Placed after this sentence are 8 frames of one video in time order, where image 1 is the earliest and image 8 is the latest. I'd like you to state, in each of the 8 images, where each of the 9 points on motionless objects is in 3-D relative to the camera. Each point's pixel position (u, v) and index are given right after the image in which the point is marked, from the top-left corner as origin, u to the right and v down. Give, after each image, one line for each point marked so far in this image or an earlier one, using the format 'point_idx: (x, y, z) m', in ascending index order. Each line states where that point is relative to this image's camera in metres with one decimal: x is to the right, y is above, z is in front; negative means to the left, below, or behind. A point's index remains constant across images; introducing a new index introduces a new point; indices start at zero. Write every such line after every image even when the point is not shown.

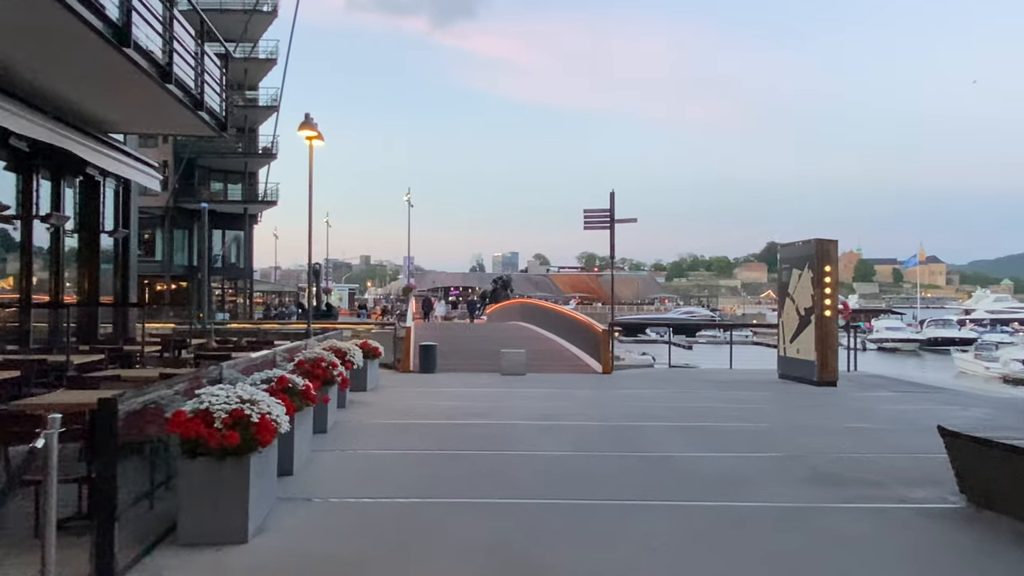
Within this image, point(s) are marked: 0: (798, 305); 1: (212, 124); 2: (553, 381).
0: (+6.5, -0.4, +16.9) m
1: (-5.7, +3.1, +14.1) m
2: (+1.0, -2.1, +17.1) m
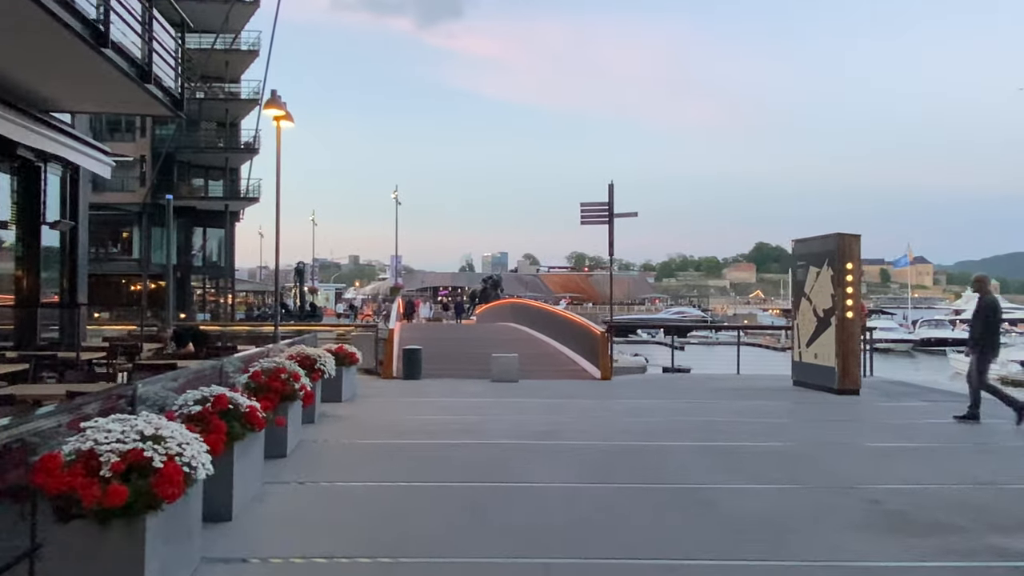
0: (+6.3, -0.4, +15.5) m
1: (-5.8, +3.1, +12.5) m
2: (+0.8, -2.1, +15.6) m
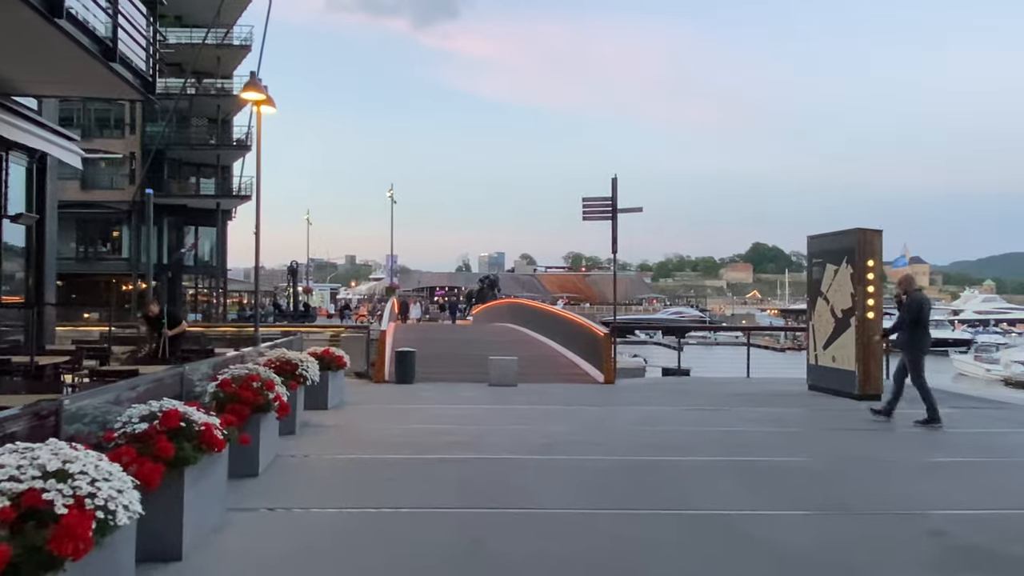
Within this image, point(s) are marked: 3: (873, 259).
0: (+6.3, -0.4, +14.6) m
1: (-5.8, +3.2, +11.5) m
2: (+0.8, -2.1, +14.7) m
3: (+6.7, +0.5, +13.9) m
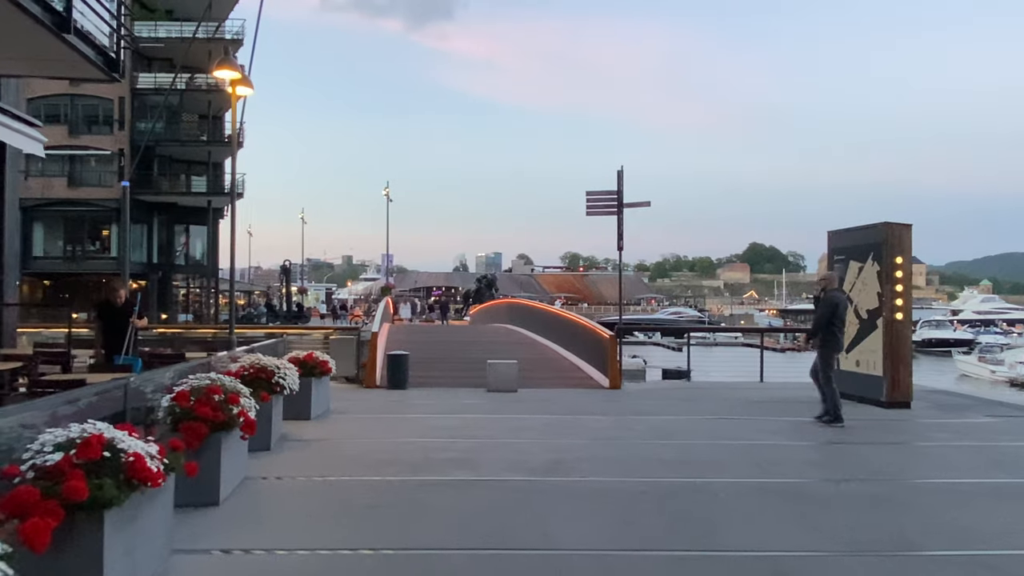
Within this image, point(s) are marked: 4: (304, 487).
0: (+6.3, -0.3, +13.6) m
1: (-5.8, +3.2, +10.4) m
2: (+0.8, -2.1, +13.6) m
3: (+6.7, +0.6, +12.8) m
4: (-2.0, -1.9, +7.2) m
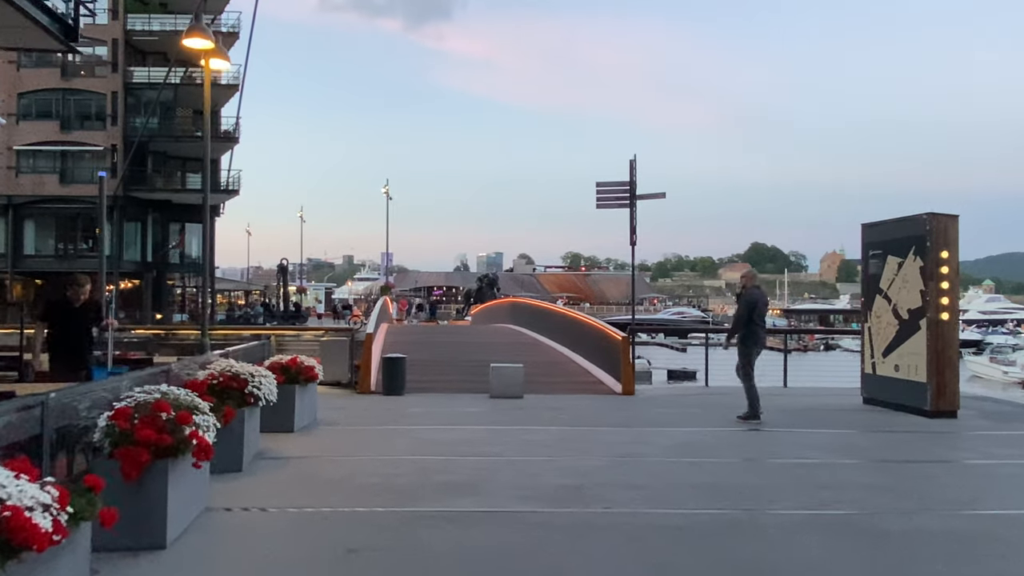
0: (+6.4, -0.3, +12.4) m
1: (-5.7, +3.2, +9.3) m
2: (+0.9, -2.0, +12.4) m
3: (+6.8, +0.6, +11.7) m
4: (-1.9, -1.9, +6.0) m
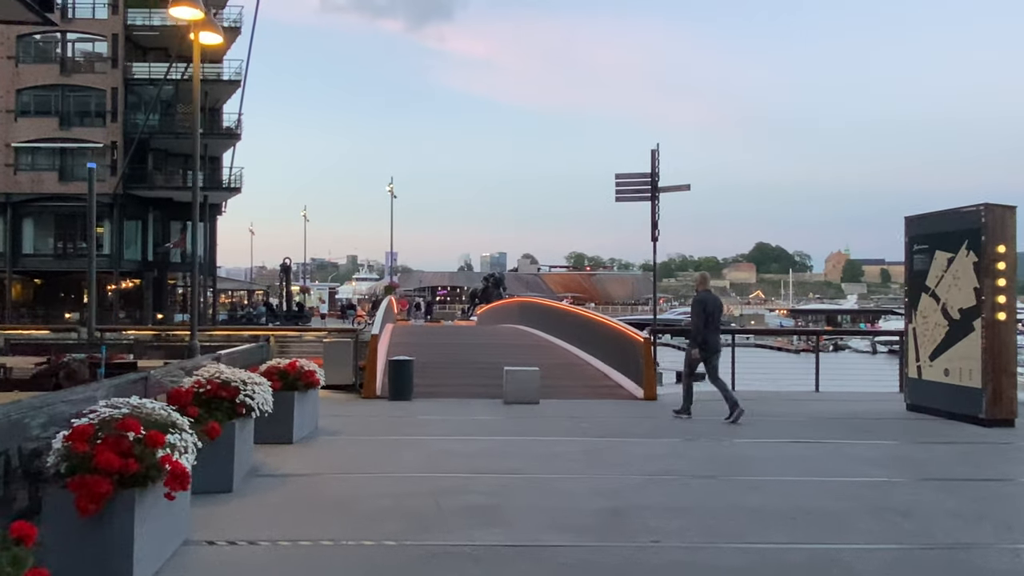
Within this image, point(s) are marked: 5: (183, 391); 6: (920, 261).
0: (+6.6, -0.3, +11.4) m
1: (-5.5, +3.3, +8.4) m
2: (+1.1, -2.0, +11.5) m
3: (+7.0, +0.6, +10.7) m
4: (-1.7, -1.8, +5.1) m
5: (-2.9, -0.9, +6.5) m
6: (+6.6, +0.4, +12.0) m
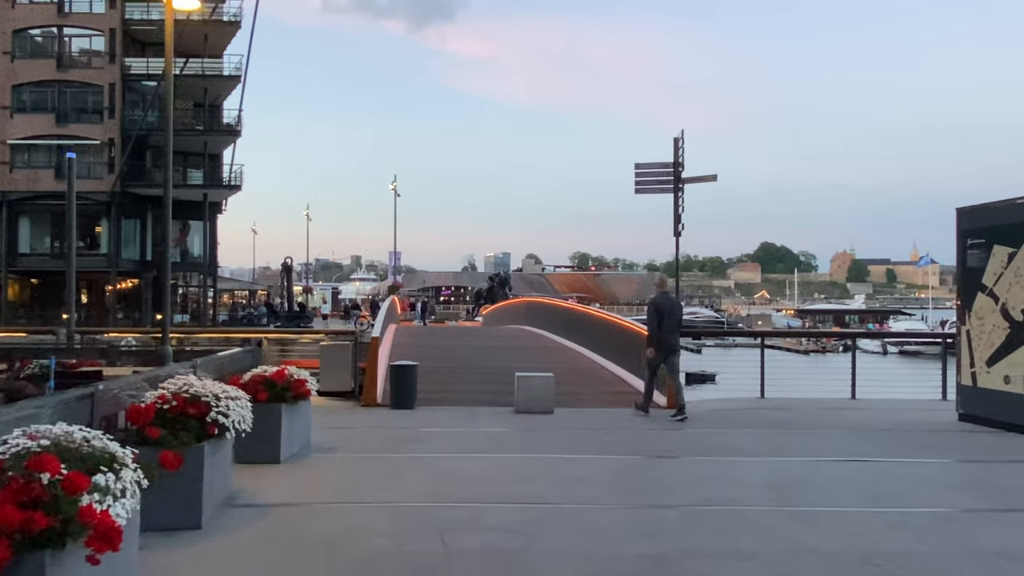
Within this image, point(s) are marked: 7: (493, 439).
0: (+6.8, -0.2, +10.3) m
1: (-5.3, +3.3, +7.3) m
2: (+1.3, -2.0, +10.4) m
3: (+7.2, +0.7, +9.6) m
4: (-1.5, -1.8, +4.0) m
5: (-2.7, -0.9, +5.4) m
6: (+6.8, +0.5, +10.9) m
7: (-0.2, -1.9, +9.7) m
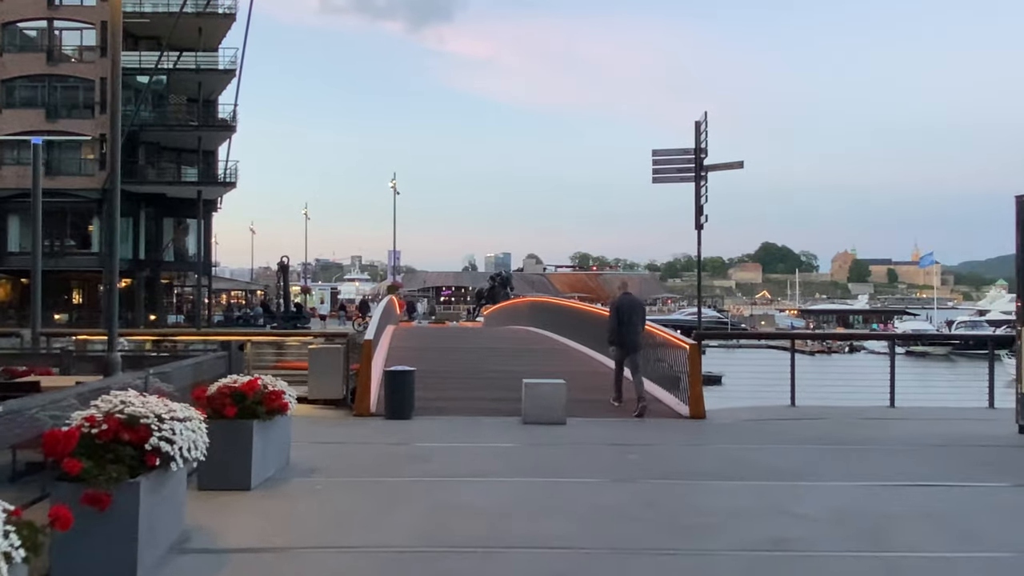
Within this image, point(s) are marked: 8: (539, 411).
0: (+6.9, -0.2, +9.1) m
1: (-5.2, +3.3, +6.1) m
2: (+1.4, -1.9, +9.2) m
3: (+7.3, +0.7, +8.4) m
4: (-1.4, -1.8, +2.8) m
5: (-2.6, -0.8, +4.3) m
6: (+6.9, +0.5, +9.7) m
7: (-0.1, -1.9, +8.5) m
8: (+0.4, -1.8, +11.1) m
